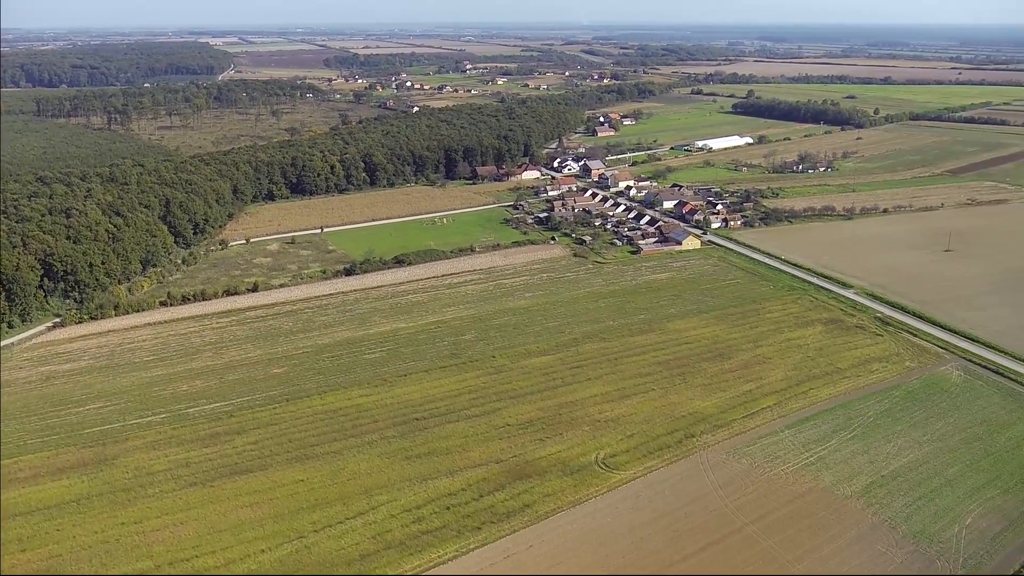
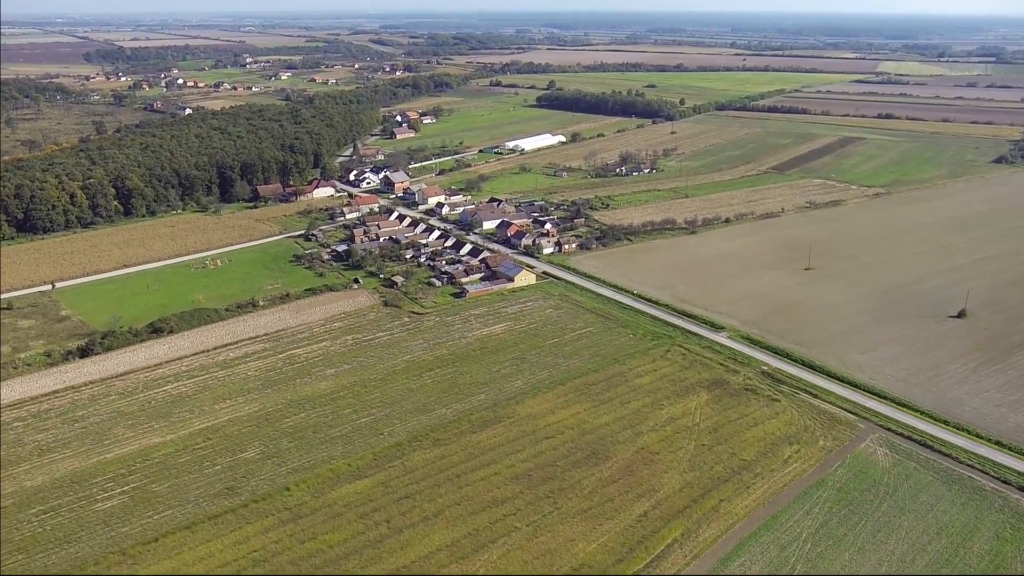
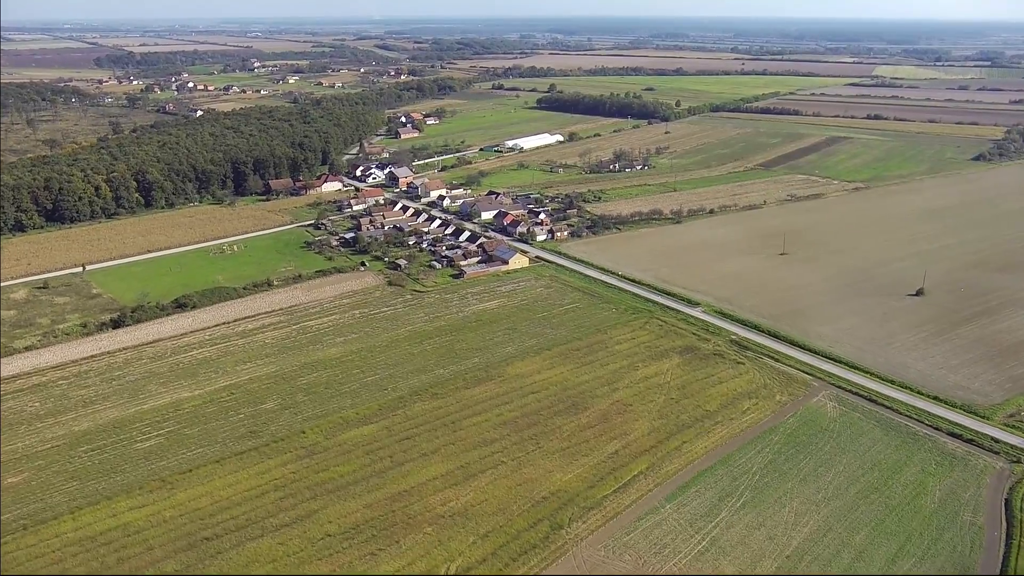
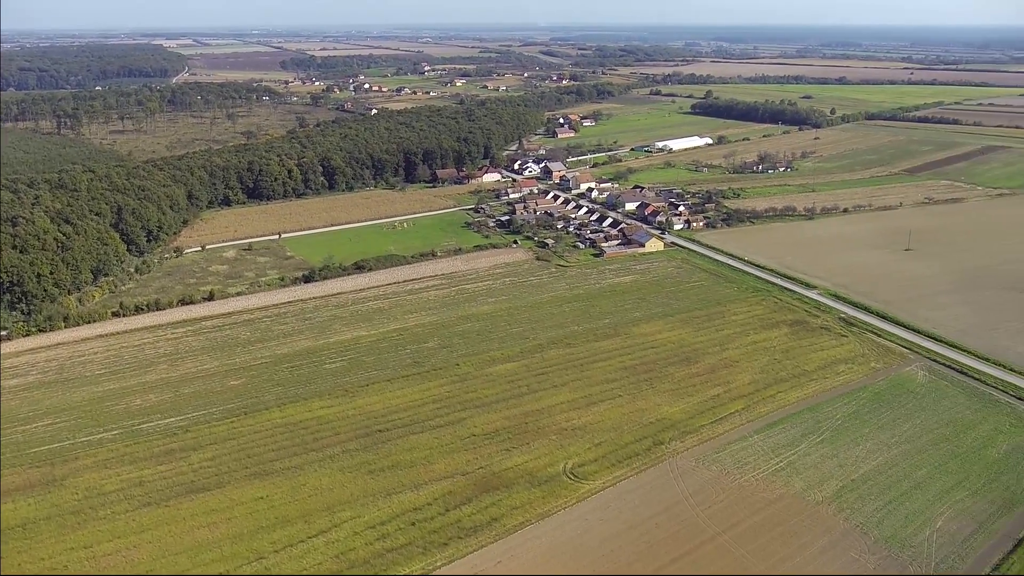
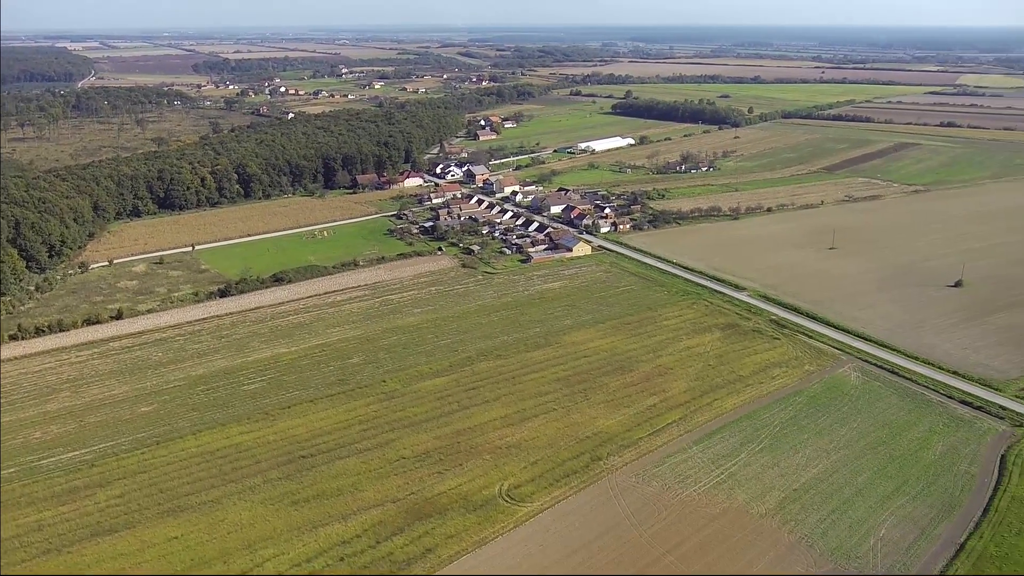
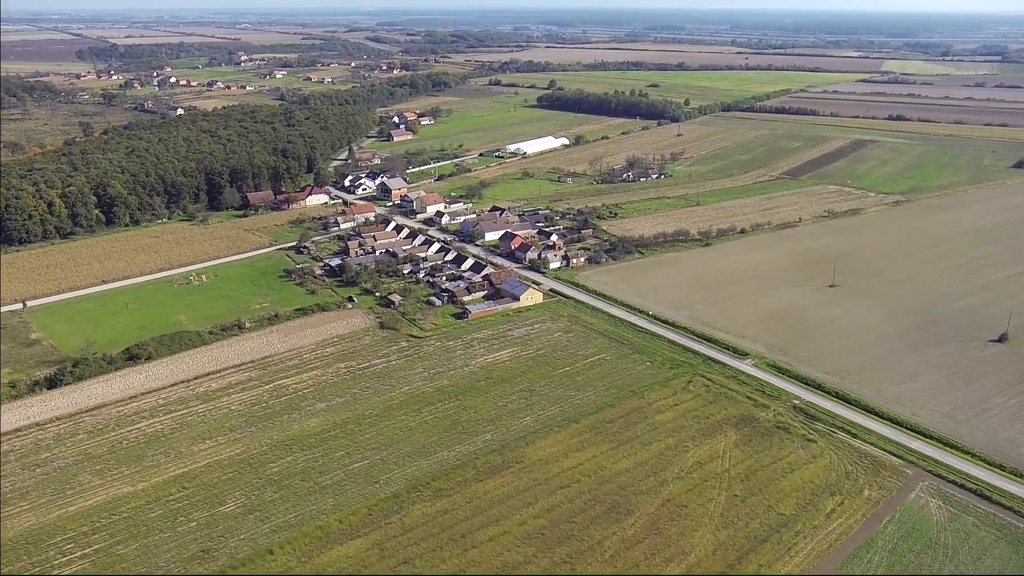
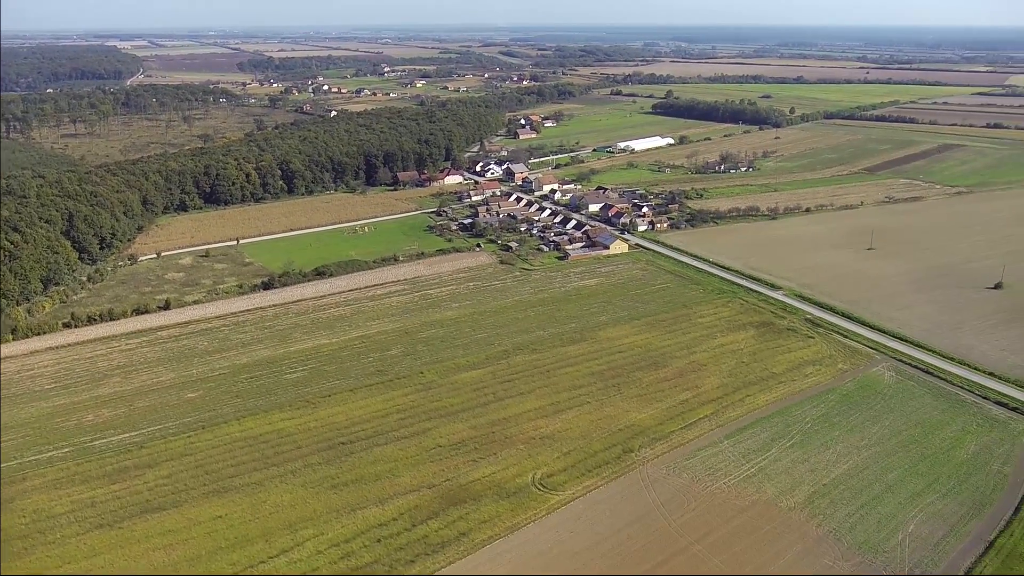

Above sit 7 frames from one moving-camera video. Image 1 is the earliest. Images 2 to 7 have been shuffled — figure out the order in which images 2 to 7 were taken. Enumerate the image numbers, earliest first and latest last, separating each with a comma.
4, 7, 5, 3, 2, 6
